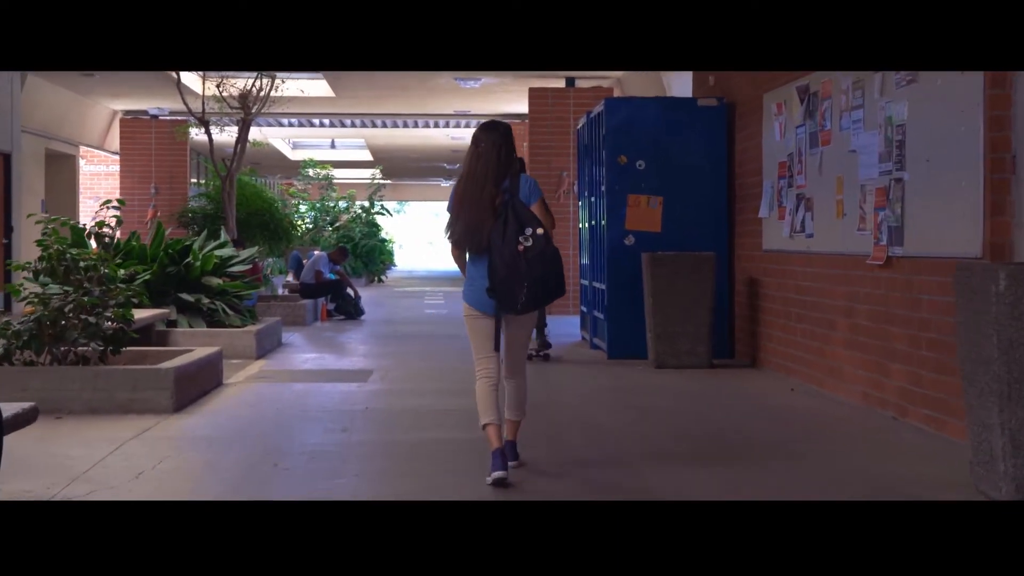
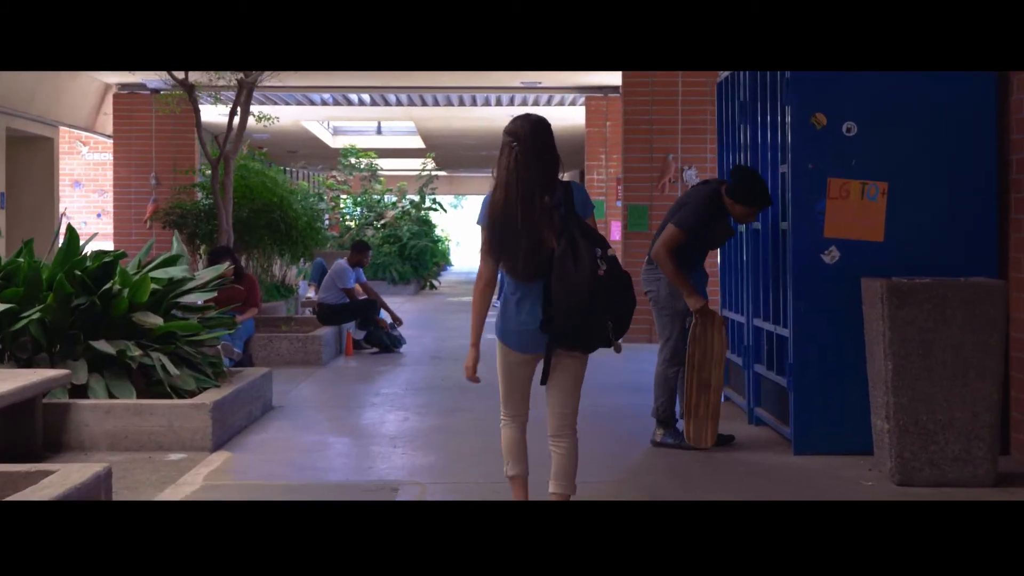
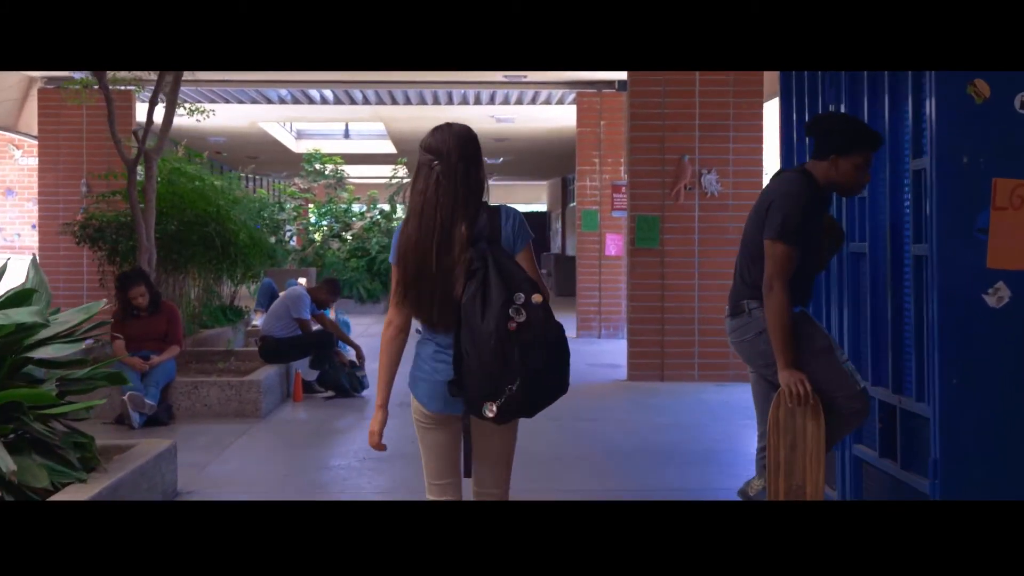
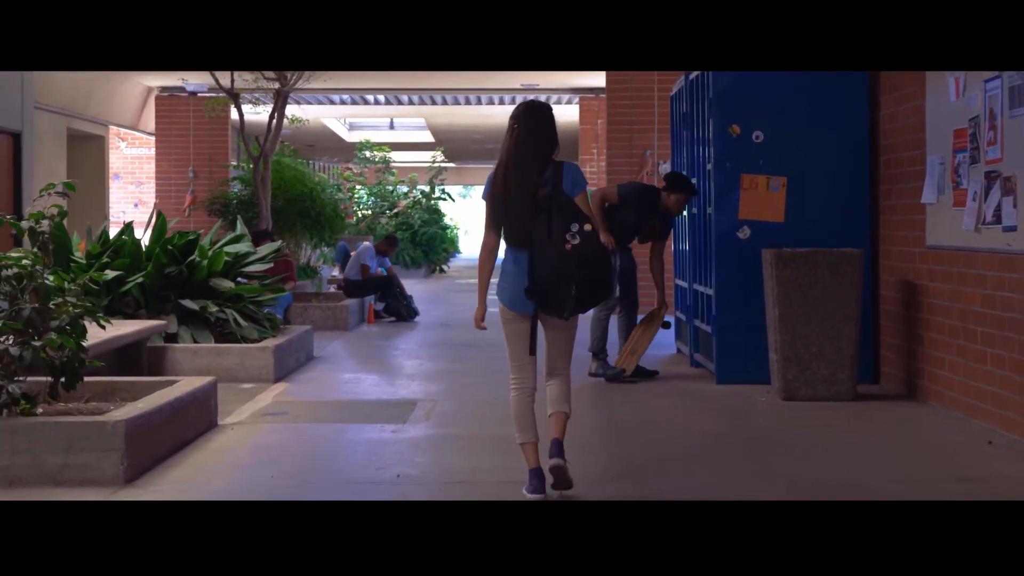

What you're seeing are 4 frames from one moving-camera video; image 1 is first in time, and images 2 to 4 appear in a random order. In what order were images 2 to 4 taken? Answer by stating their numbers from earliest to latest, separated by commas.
4, 2, 3
